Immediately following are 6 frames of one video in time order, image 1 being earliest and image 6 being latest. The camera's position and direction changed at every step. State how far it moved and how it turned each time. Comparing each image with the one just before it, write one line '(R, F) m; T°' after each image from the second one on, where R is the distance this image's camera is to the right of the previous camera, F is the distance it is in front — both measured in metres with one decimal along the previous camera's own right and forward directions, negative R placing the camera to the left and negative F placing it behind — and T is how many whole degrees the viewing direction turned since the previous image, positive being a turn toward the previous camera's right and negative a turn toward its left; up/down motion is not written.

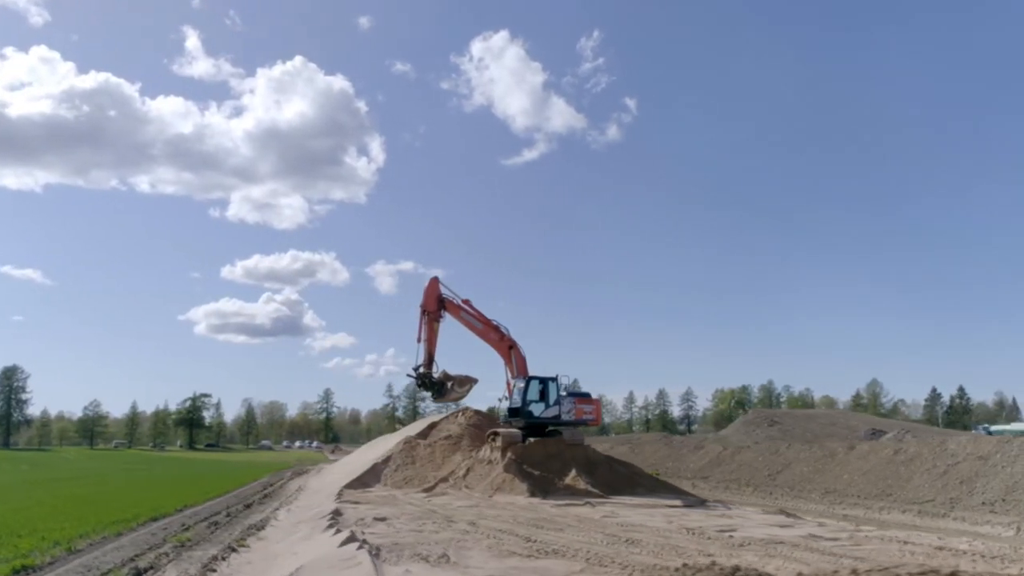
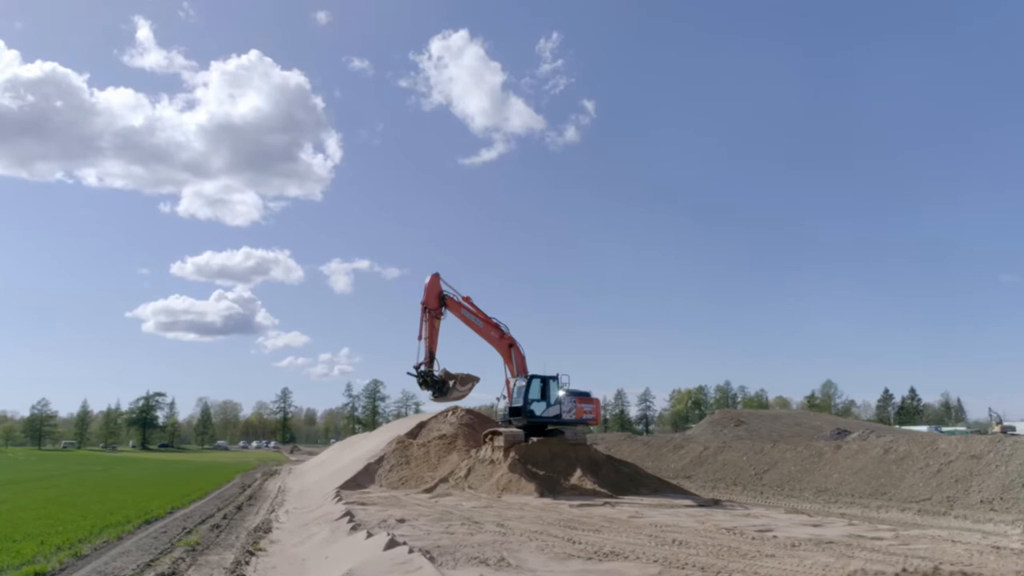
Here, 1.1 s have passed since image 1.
(-1.3, +0.4) m; +3°
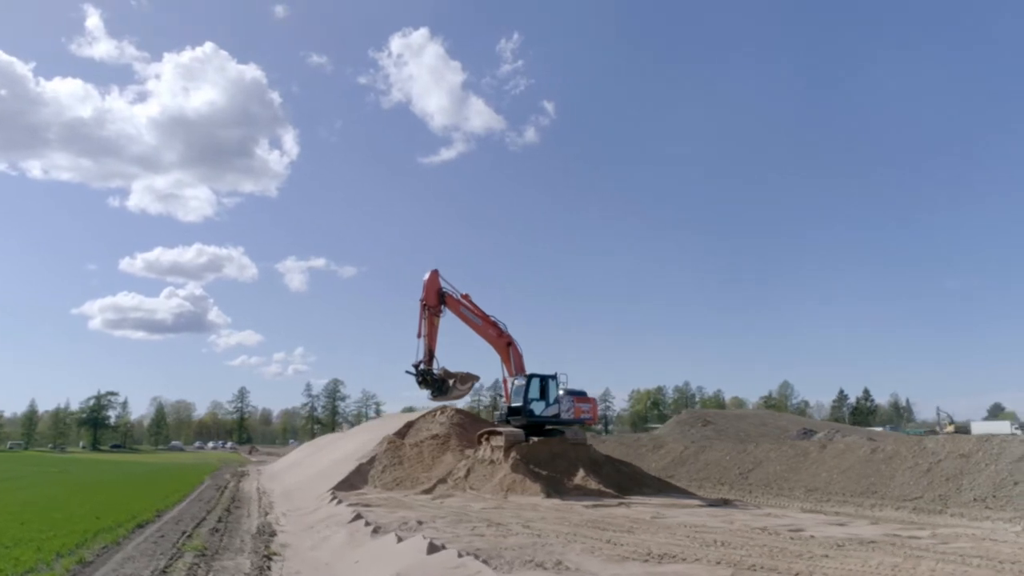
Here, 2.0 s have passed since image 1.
(-1.2, +0.4) m; +3°
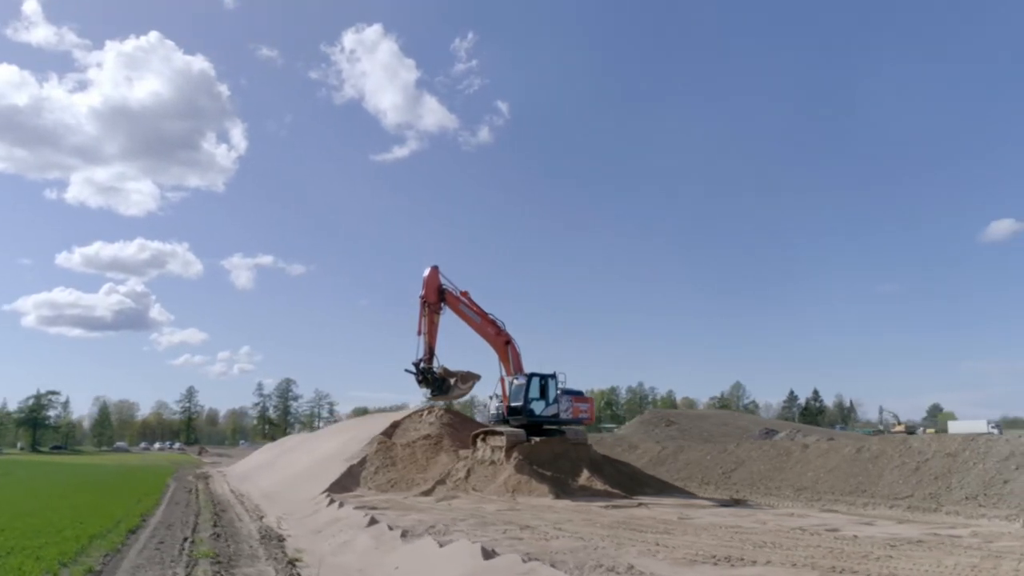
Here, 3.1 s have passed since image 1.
(-1.4, +0.4) m; +3°
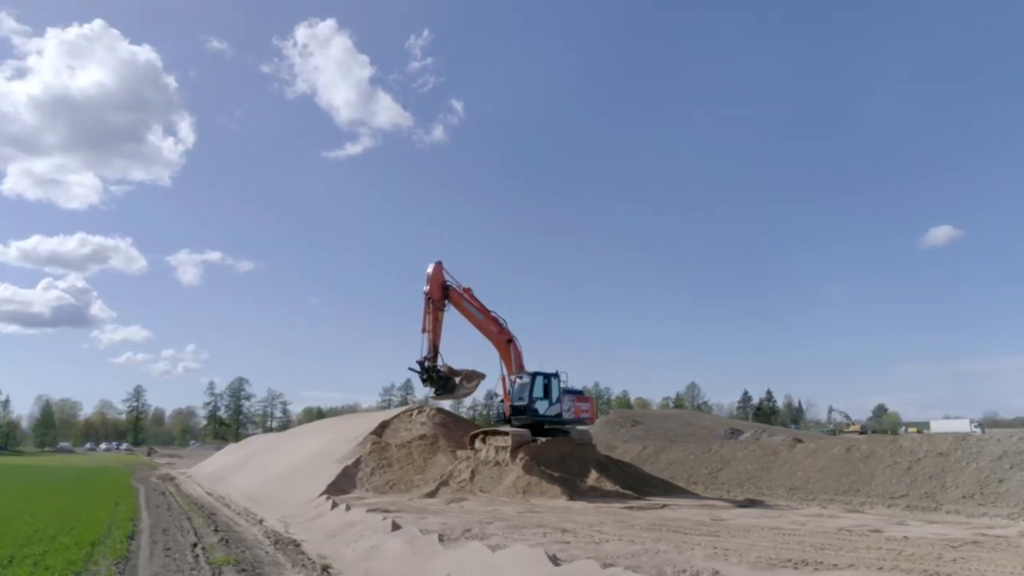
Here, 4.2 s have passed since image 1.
(-1.5, +0.5) m; +3°
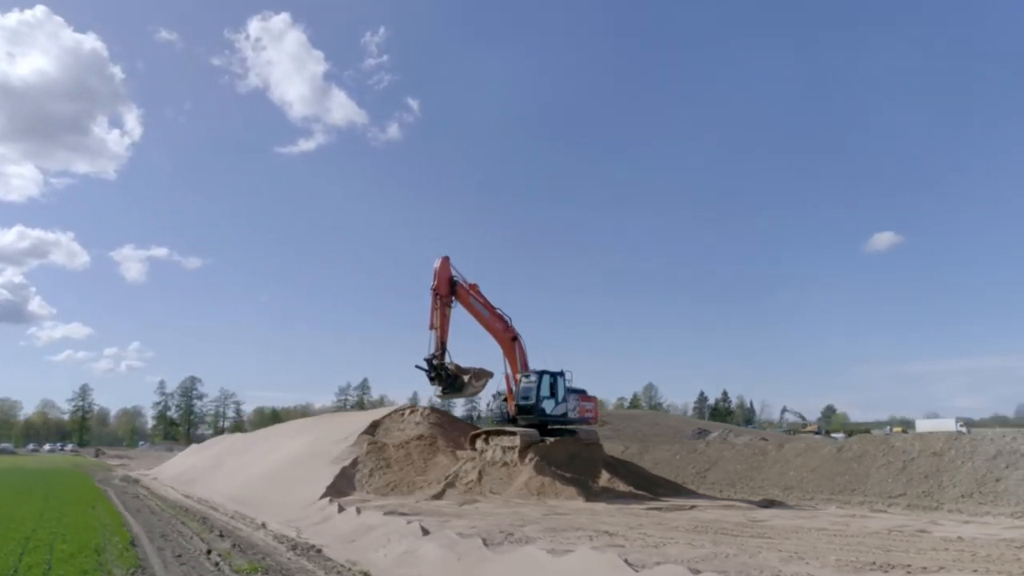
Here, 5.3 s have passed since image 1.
(-1.5, +0.5) m; +3°
